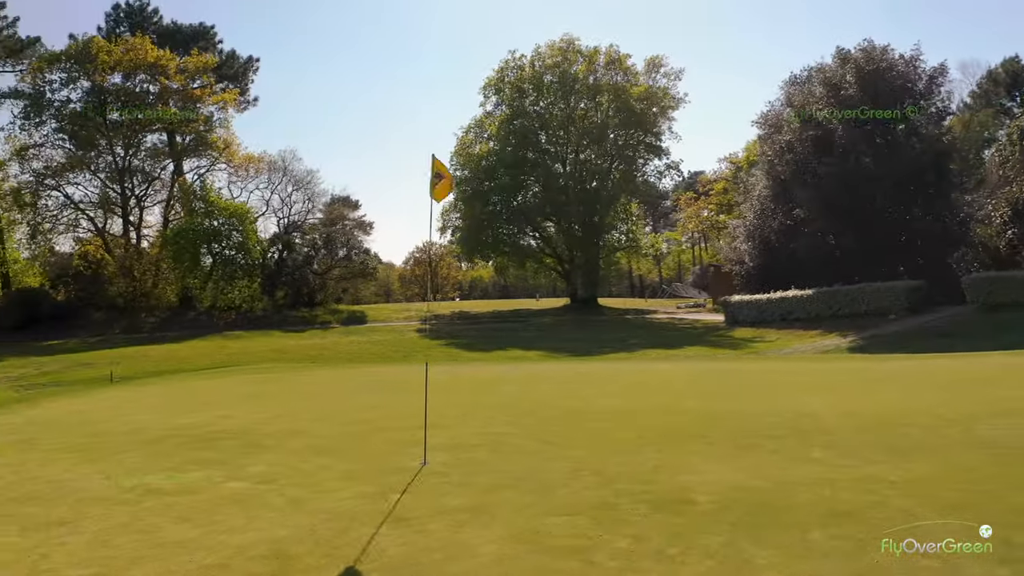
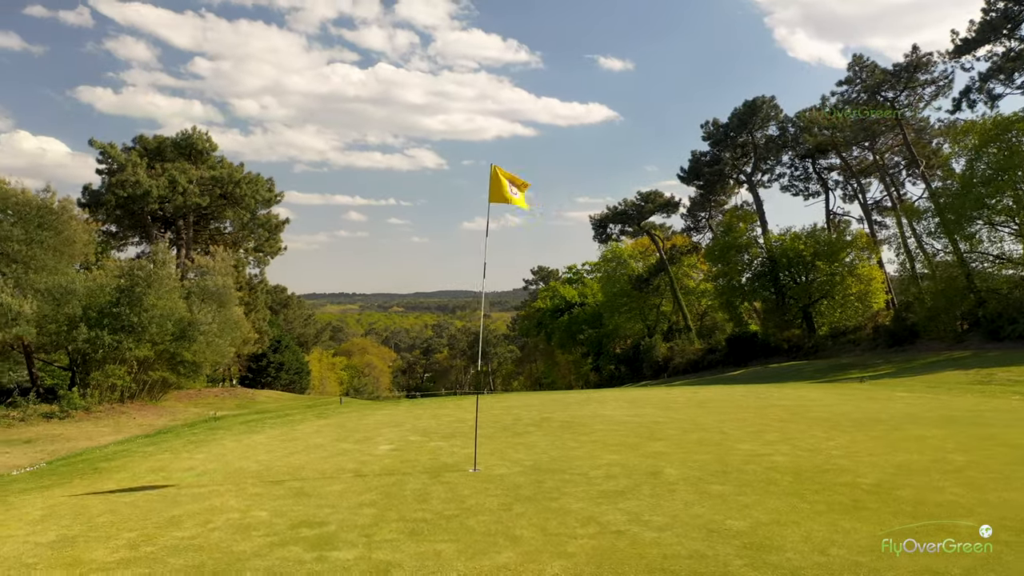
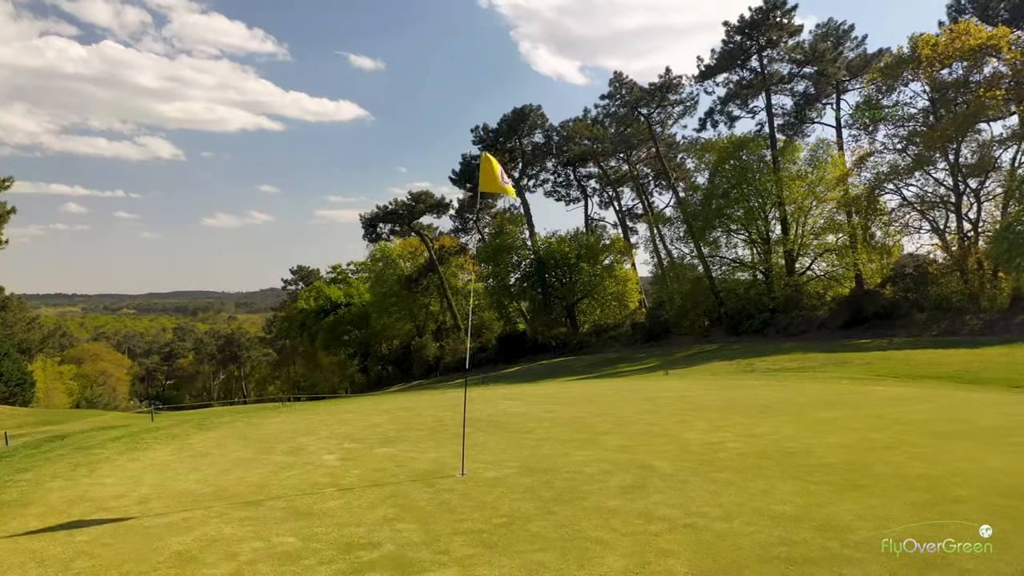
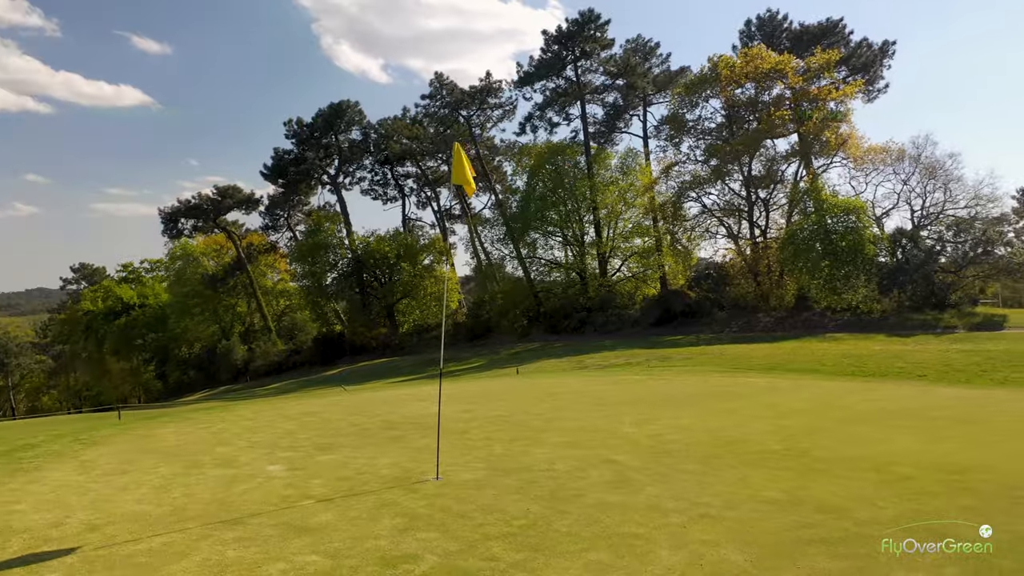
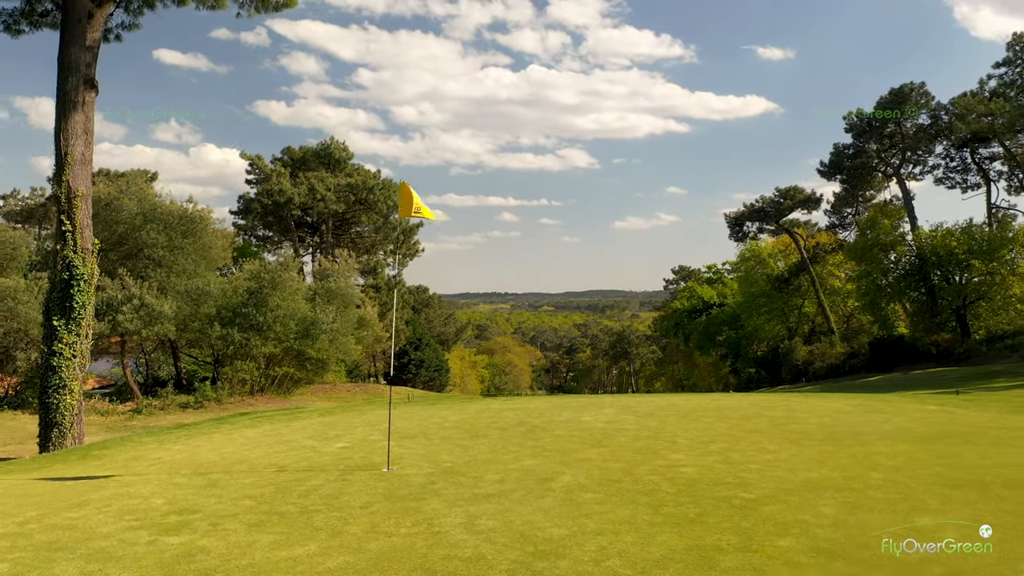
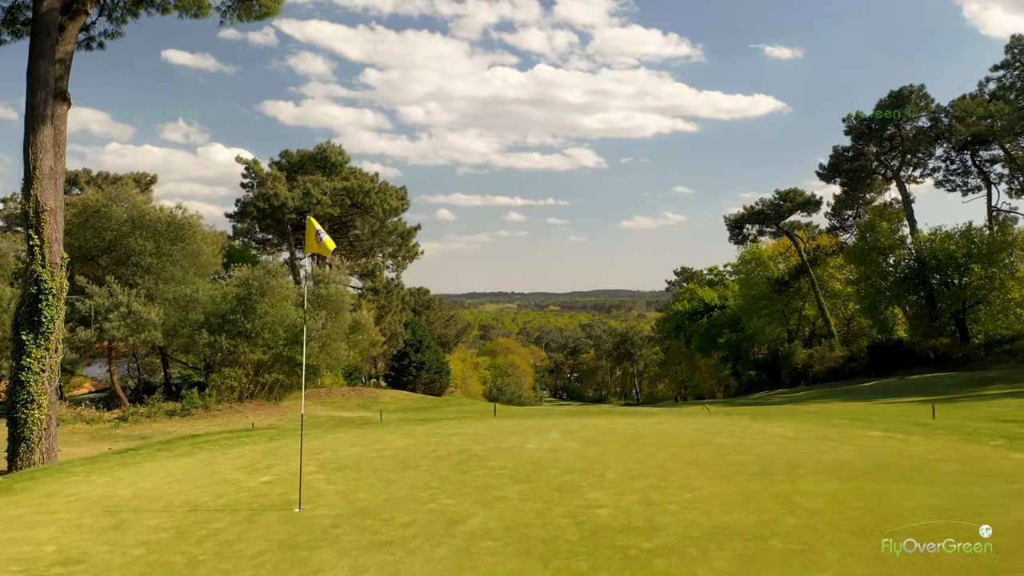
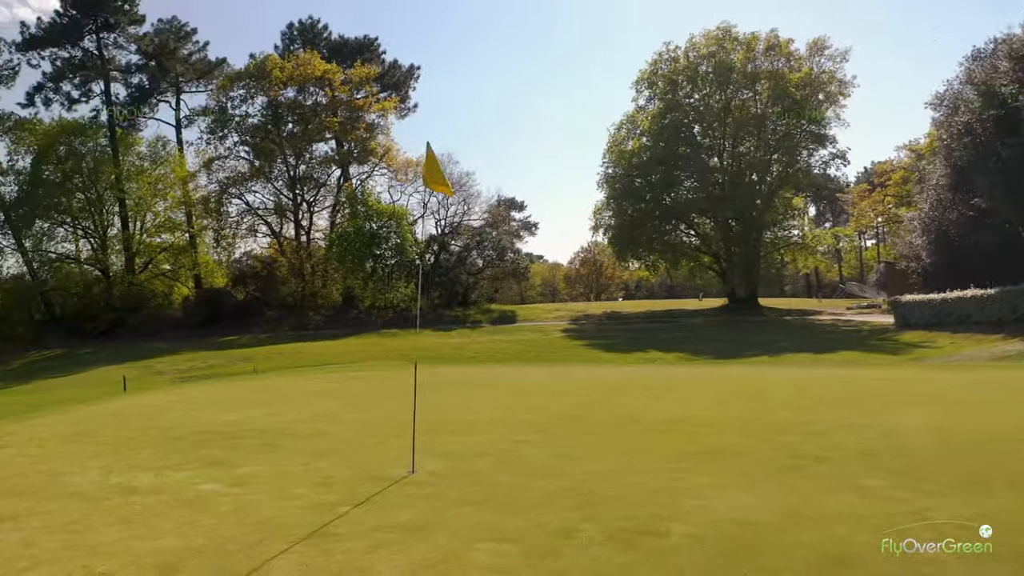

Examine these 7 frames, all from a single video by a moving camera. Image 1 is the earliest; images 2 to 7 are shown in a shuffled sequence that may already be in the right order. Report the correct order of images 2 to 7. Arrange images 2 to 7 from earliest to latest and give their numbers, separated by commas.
7, 4, 3, 2, 5, 6
